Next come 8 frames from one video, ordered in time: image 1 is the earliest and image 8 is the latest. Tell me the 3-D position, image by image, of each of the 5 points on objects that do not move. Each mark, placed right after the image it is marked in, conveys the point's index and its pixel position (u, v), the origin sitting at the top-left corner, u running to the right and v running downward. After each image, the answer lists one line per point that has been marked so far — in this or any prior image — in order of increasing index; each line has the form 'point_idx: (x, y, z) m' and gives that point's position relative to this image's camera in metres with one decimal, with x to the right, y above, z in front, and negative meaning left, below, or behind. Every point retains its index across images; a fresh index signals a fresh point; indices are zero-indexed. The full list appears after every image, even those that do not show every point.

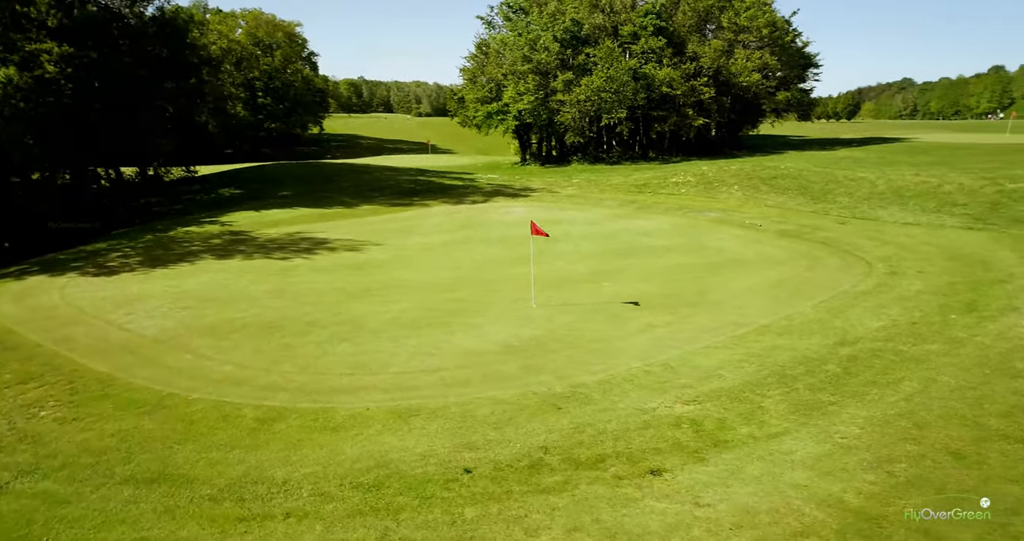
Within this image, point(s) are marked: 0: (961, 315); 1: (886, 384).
0: (+8.9, -0.9, +14.0) m
1: (+5.7, -1.7, +10.8) m
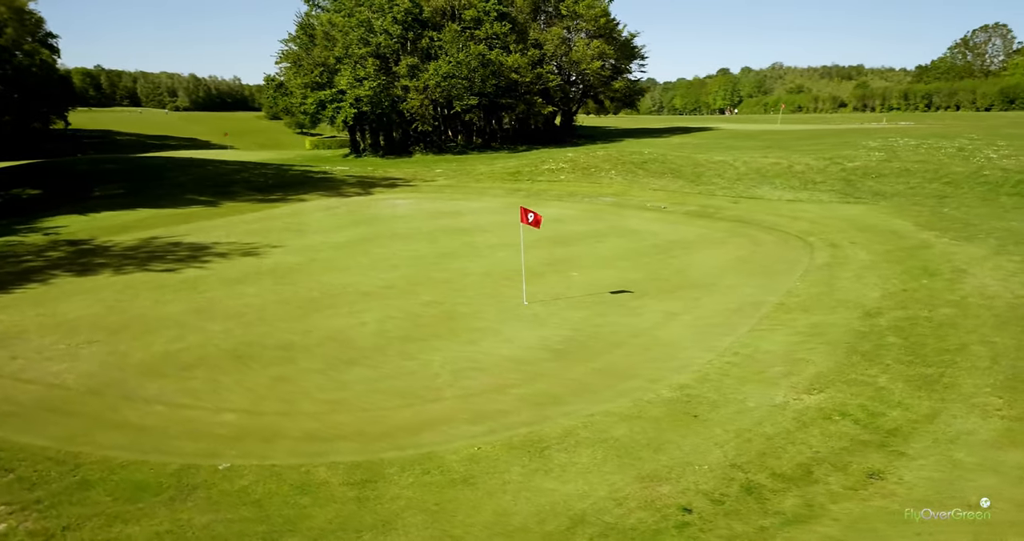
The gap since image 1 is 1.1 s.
0: (+8.8, -0.2, +14.8) m
1: (+6.8, -1.2, +10.8) m
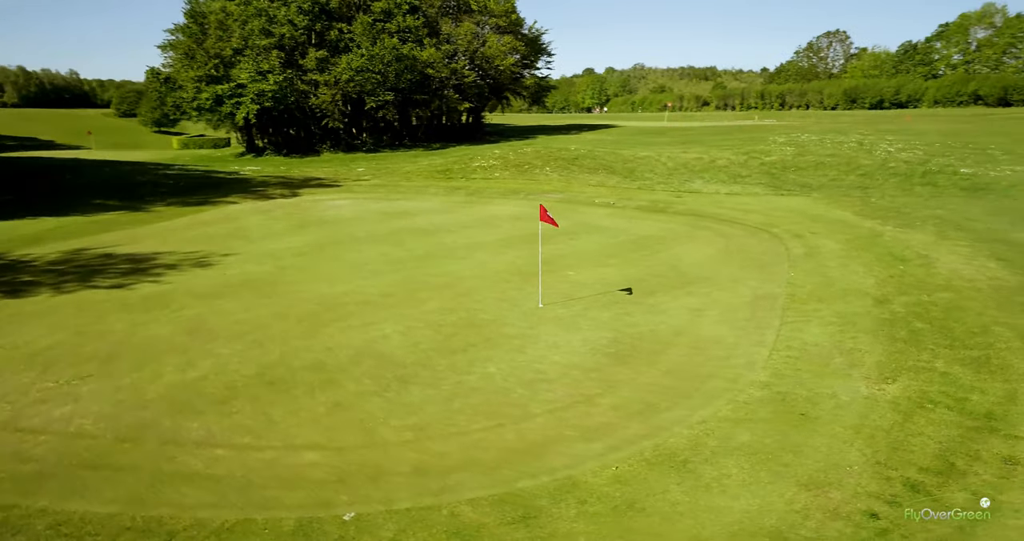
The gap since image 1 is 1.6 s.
0: (+8.7, +0.1, +15.7) m
1: (+7.5, -0.9, +11.4) m
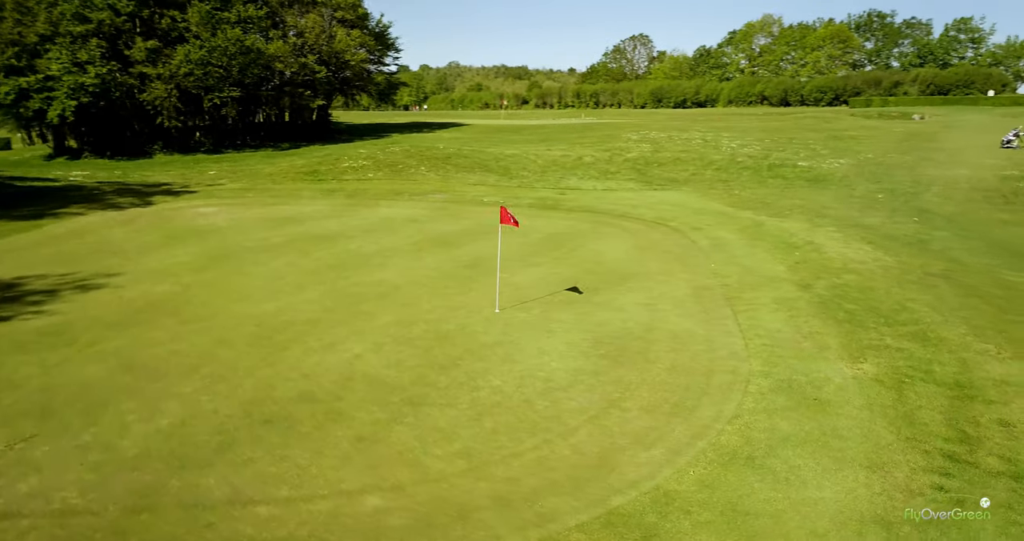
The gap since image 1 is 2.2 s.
0: (+7.0, +0.5, +17.2) m
1: (+6.9, -0.6, +12.8) m
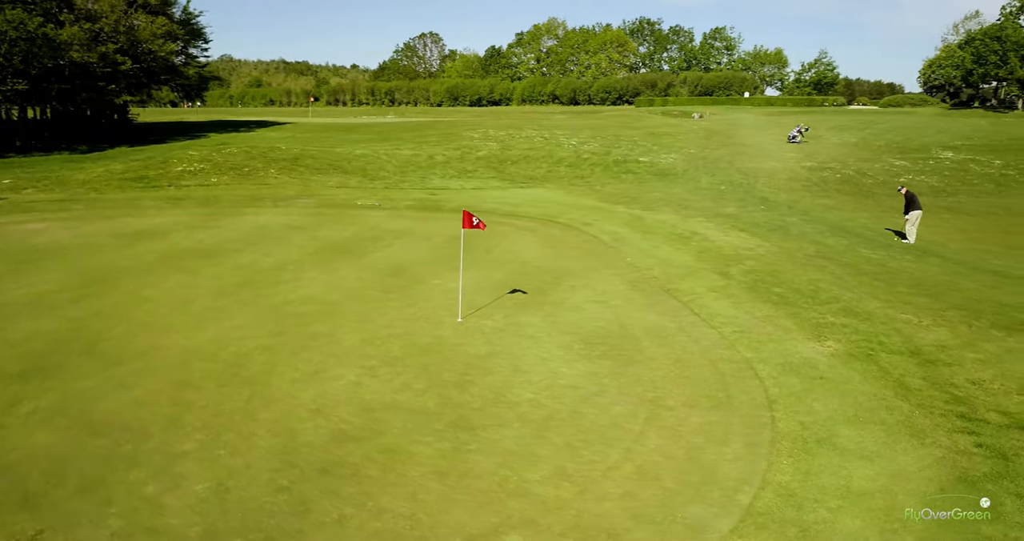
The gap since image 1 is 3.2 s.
0: (+4.7, +0.8, +18.5) m
1: (+6.0, -0.3, +14.2) m
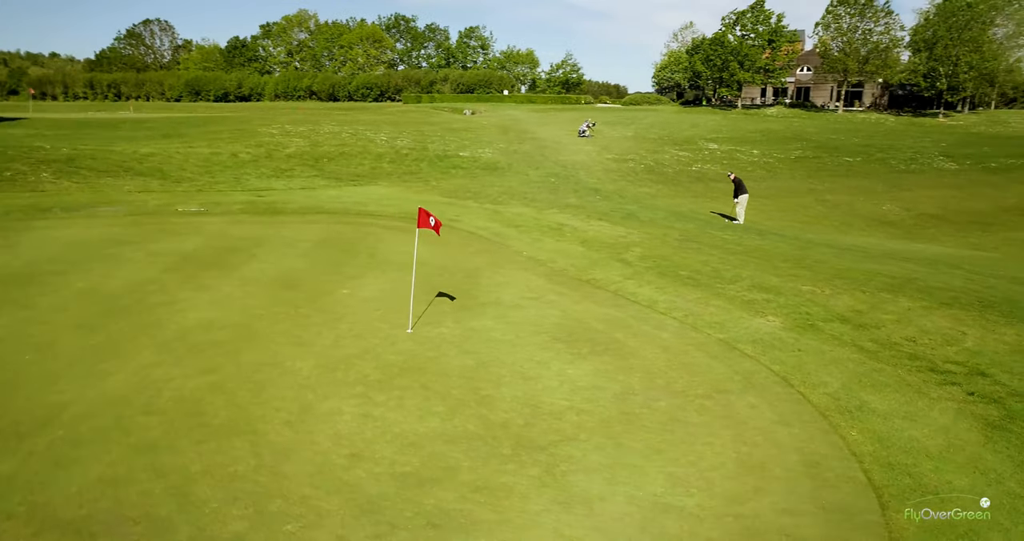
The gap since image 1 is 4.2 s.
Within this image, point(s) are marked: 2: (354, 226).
0: (+1.4, +1.0, +18.7) m
1: (+4.2, +0.1, +15.1) m
2: (-4.0, +1.2, +18.4) m
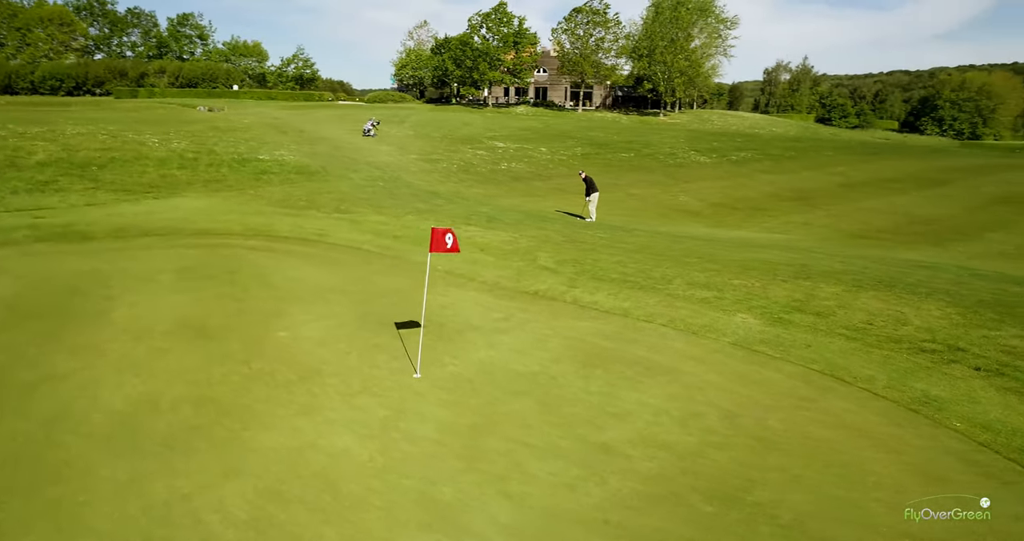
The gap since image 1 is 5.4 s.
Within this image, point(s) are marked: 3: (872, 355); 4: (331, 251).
0: (-1.4, +0.8, +17.4) m
1: (+2.5, +0.1, +15.1) m
2: (-6.4, +0.5, +15.1) m
3: (+5.0, -1.2, +10.1) m
4: (-3.9, +0.5, +15.4) m
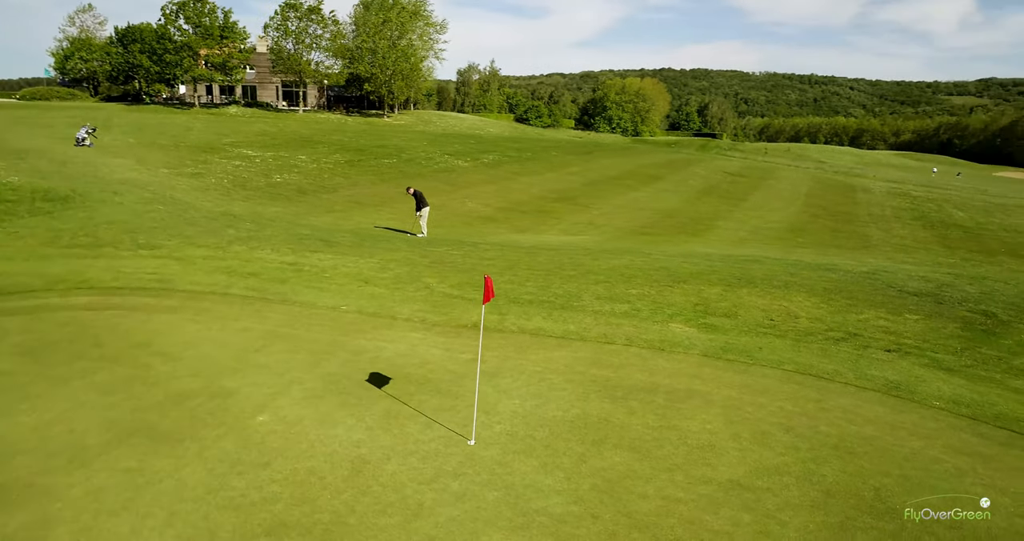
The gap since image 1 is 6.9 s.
0: (-4.2, 0.0, +15.6) m
1: (+0.4, -0.3, +15.2) m
2: (-7.7, -0.7, +11.5) m
3: (+4.8, -1.3, +11.7) m
4: (-5.6, -0.5, +12.8) m
